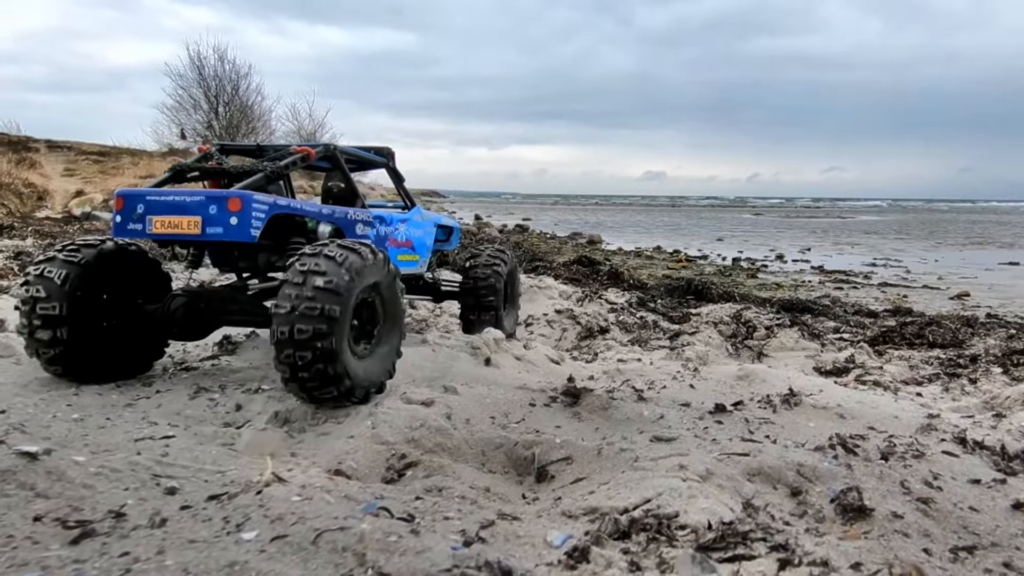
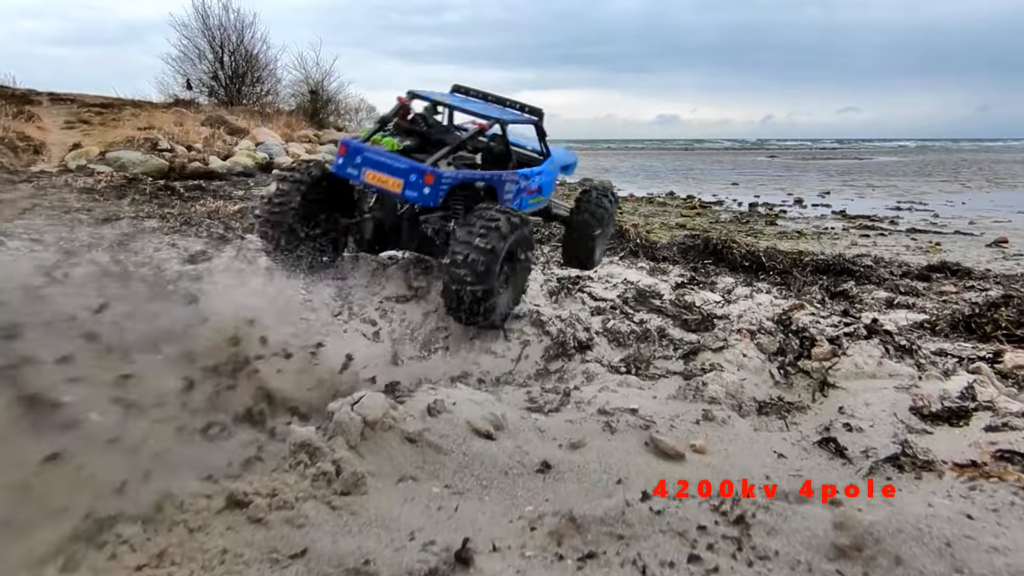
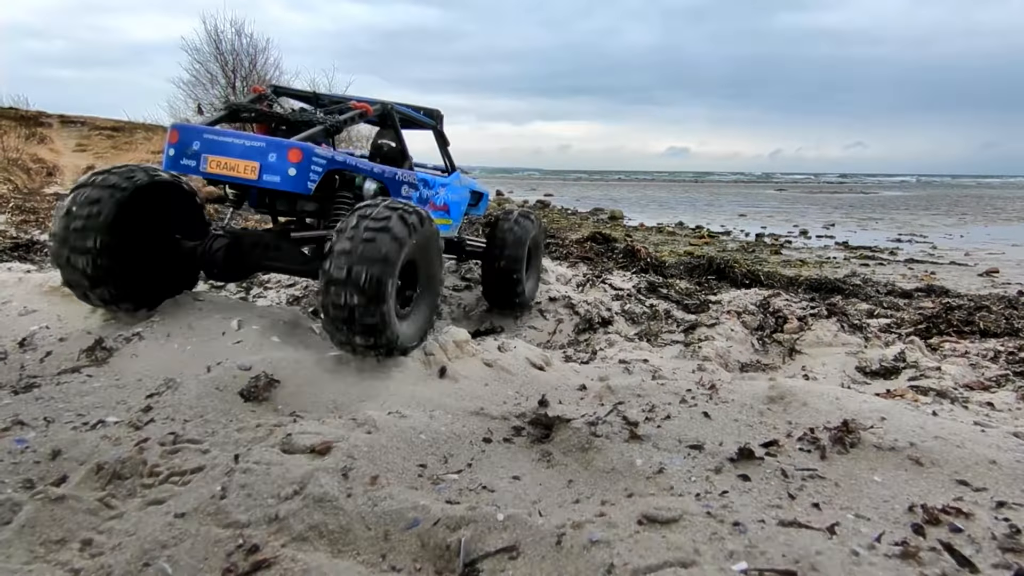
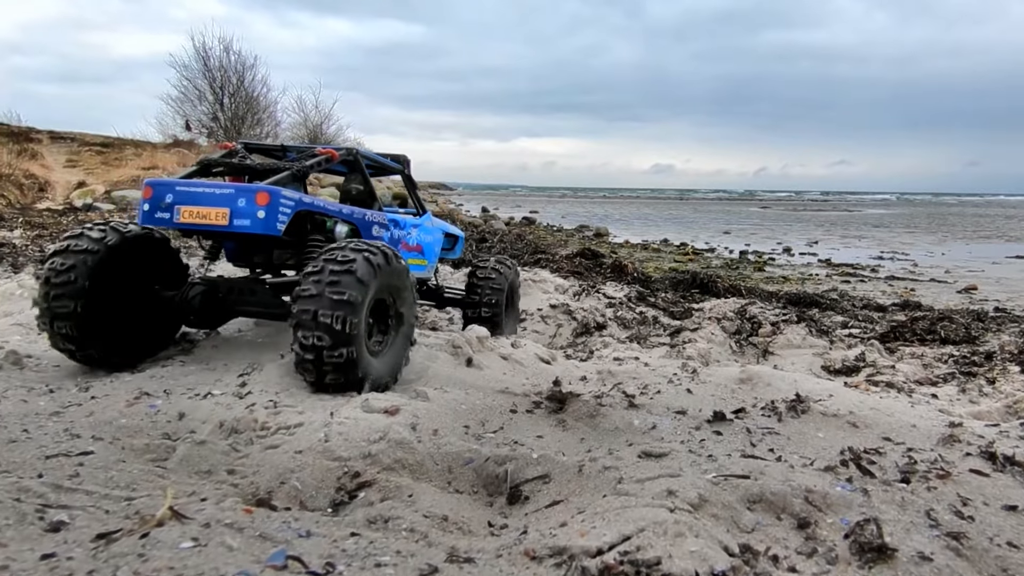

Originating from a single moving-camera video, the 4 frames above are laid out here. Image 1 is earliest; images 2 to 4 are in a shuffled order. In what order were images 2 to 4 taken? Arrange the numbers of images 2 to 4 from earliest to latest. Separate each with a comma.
4, 3, 2
